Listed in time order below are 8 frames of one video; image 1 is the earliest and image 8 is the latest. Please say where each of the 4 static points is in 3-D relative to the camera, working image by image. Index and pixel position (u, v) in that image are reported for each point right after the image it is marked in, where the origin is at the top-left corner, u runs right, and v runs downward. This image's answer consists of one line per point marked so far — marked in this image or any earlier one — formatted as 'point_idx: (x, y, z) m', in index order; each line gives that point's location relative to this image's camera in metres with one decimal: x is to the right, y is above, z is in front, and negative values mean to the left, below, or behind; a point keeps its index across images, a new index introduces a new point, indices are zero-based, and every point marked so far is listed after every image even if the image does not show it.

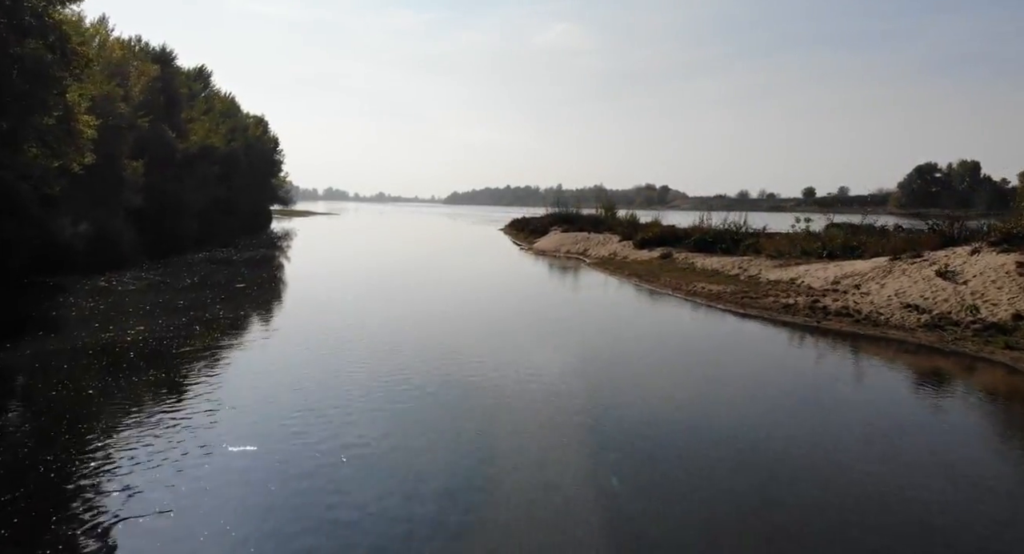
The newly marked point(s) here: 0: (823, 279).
0: (+8.4, -0.1, +19.3) m
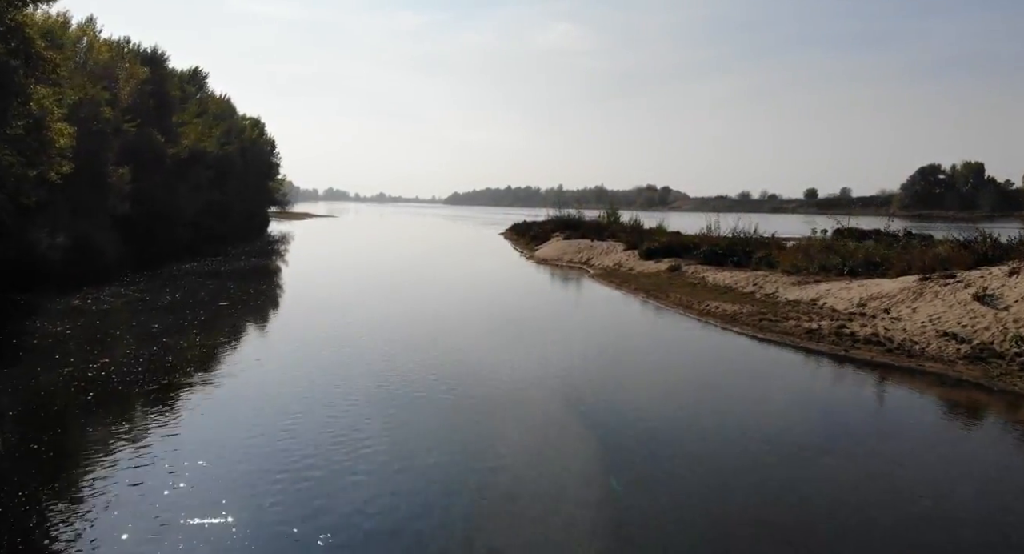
0: (+8.4, -0.6, +18.0) m
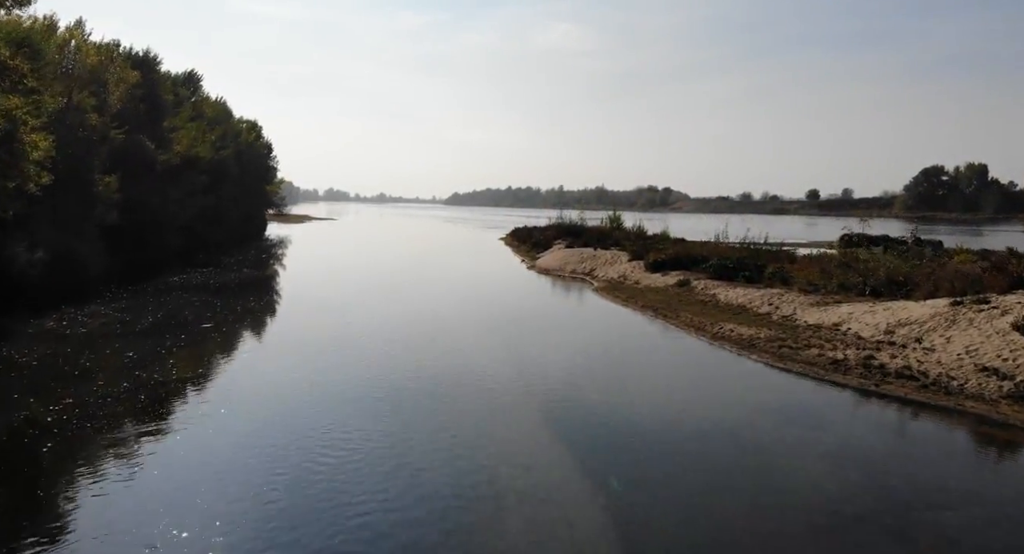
0: (+8.4, -1.2, +16.8) m
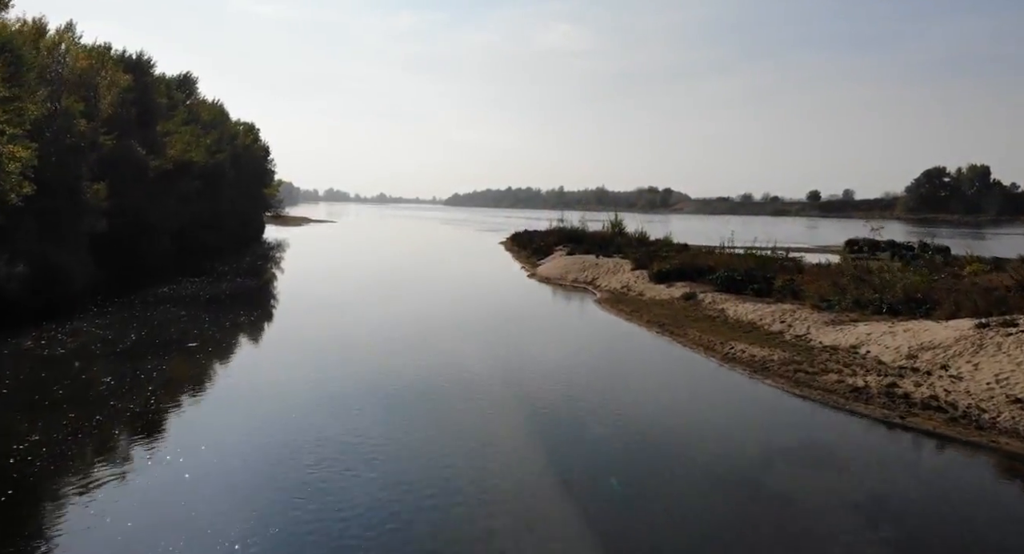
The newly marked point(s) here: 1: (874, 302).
0: (+8.4, -1.6, +15.9) m
1: (+10.0, -0.7, +19.9) m
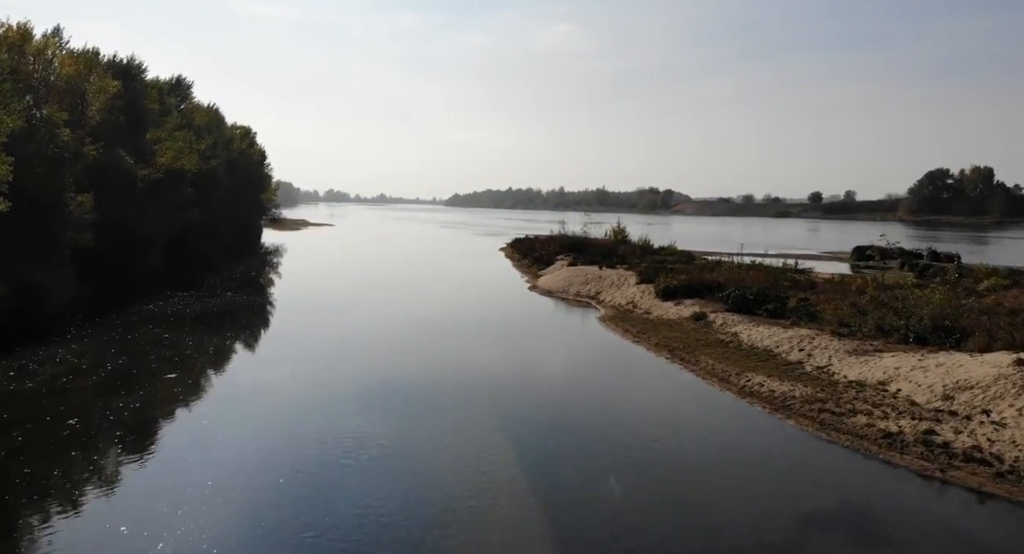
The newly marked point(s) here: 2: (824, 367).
0: (+8.5, -2.3, +14.6) m
1: (+10.1, -1.4, +18.7) m
2: (+7.4, -2.2, +17.1) m
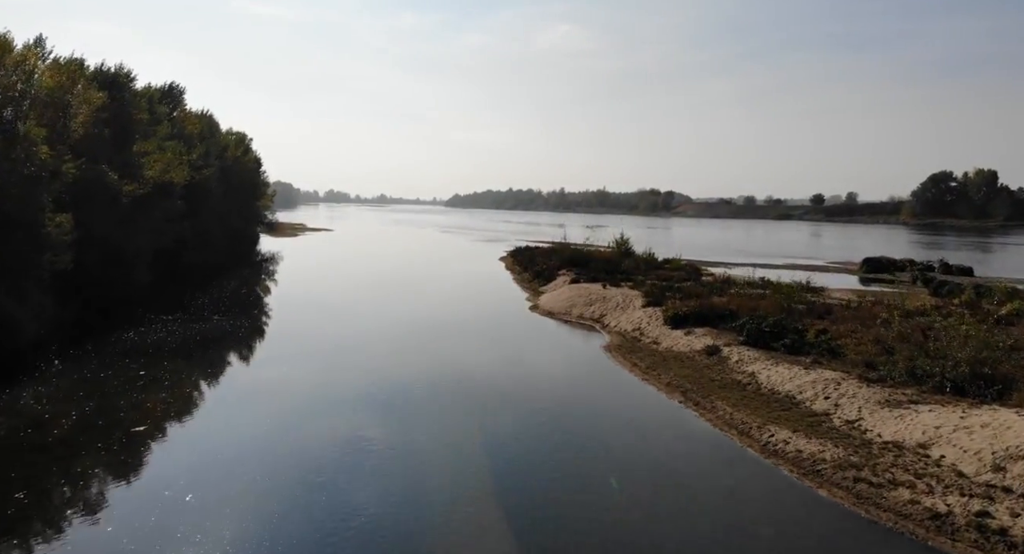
0: (+8.5, -3.3, +13.2) m
1: (+10.1, -2.4, +17.2) m
2: (+7.5, -3.2, +15.7) m
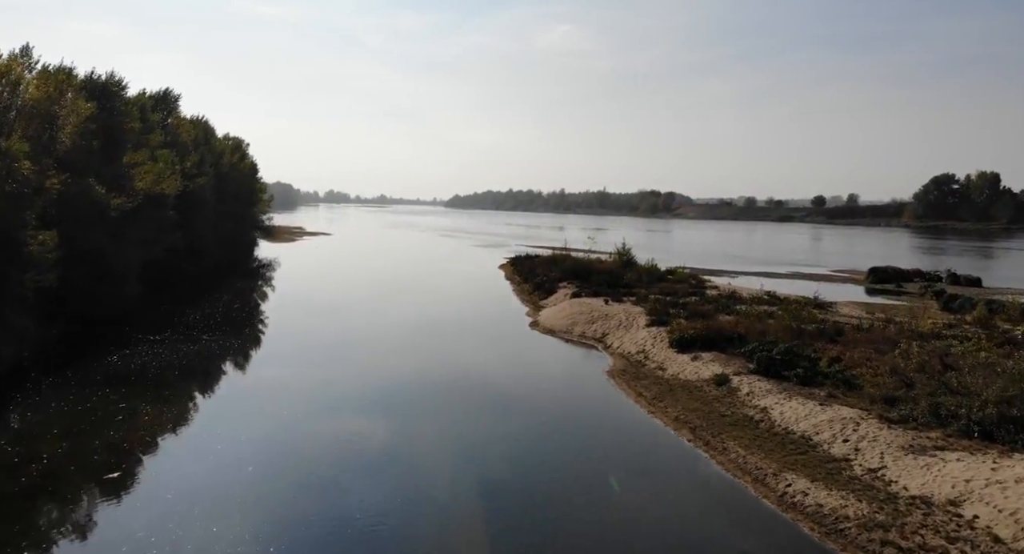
0: (+8.5, -4.1, +12.2) m
1: (+10.1, -3.2, +16.2) m
2: (+7.4, -4.0, +14.7) m
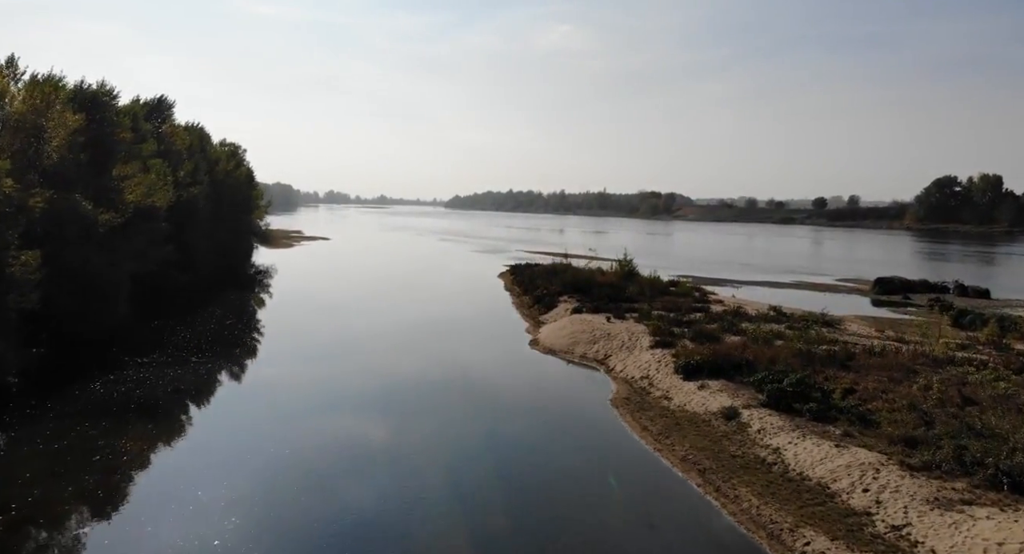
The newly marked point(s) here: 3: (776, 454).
0: (+8.4, -4.9, +11.2) m
1: (+10.0, -4.0, +15.2) m
2: (+7.4, -4.8, +13.7) m
3: (+6.5, -4.4, +17.9) m
